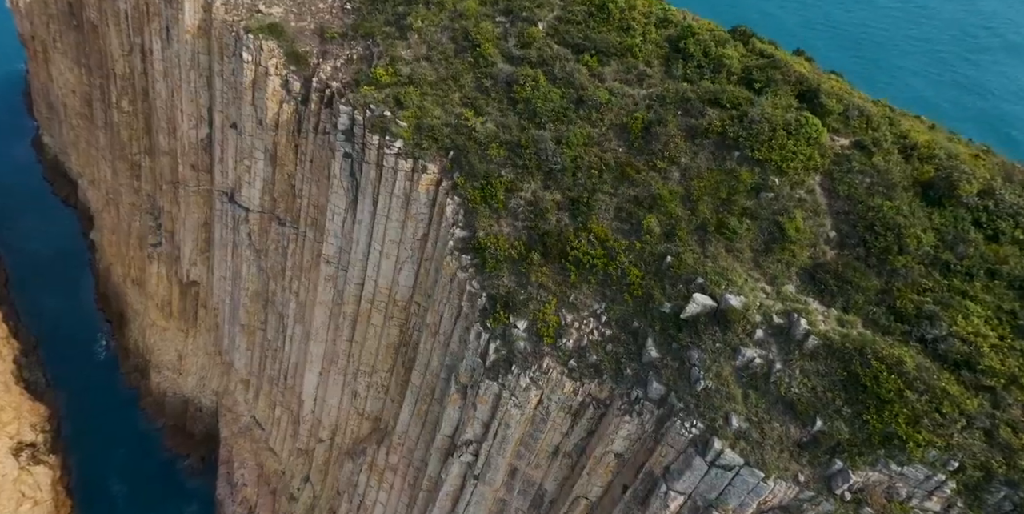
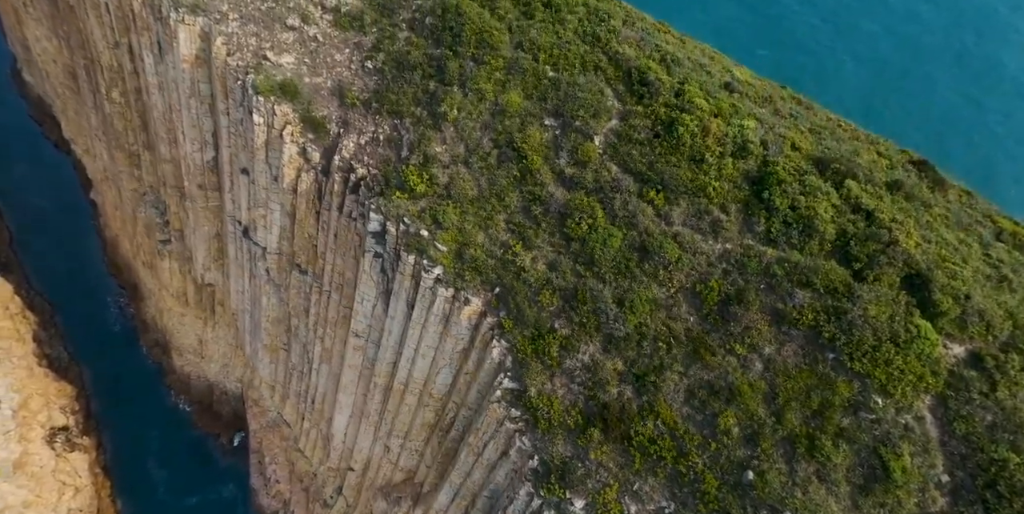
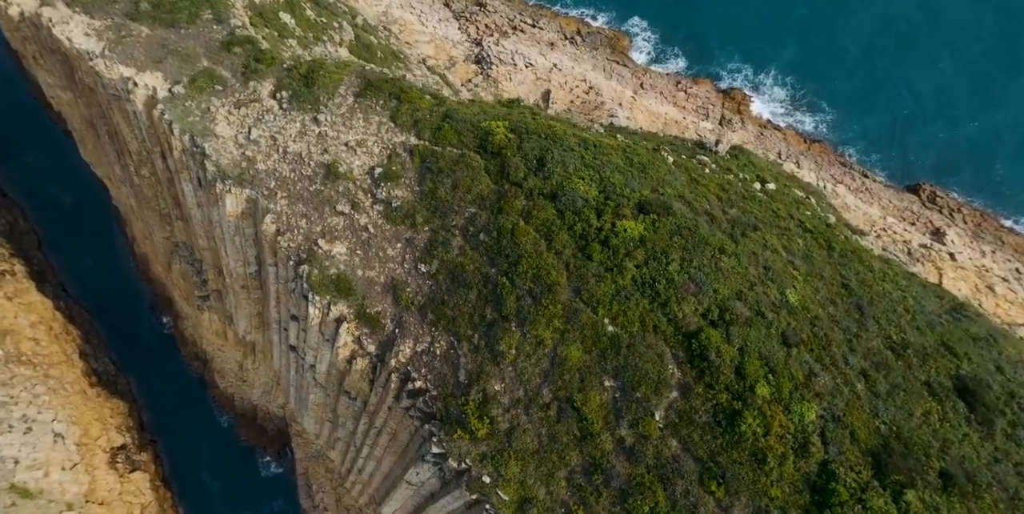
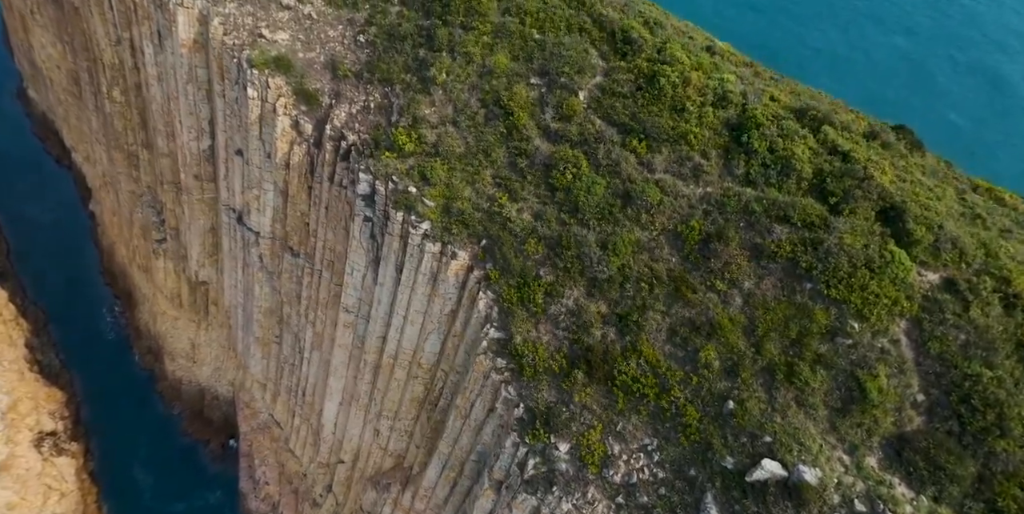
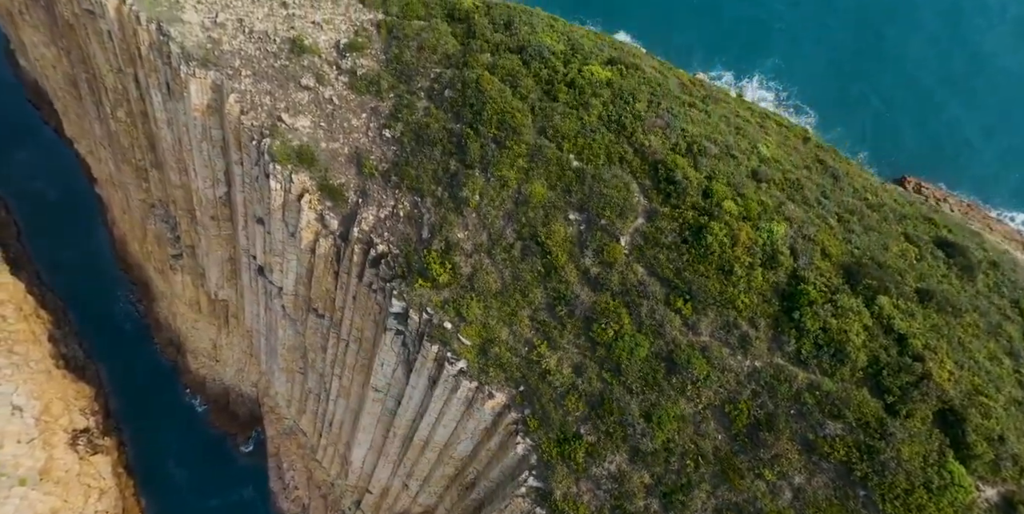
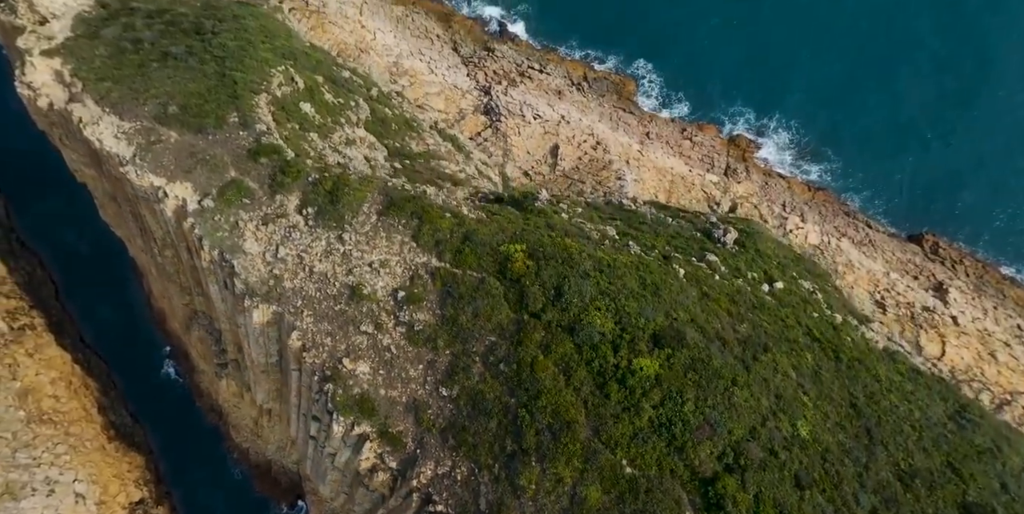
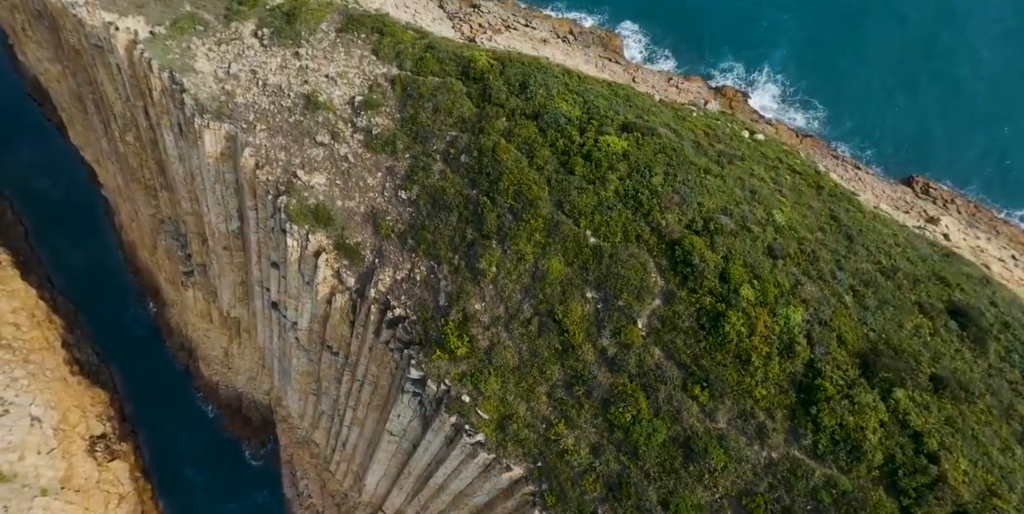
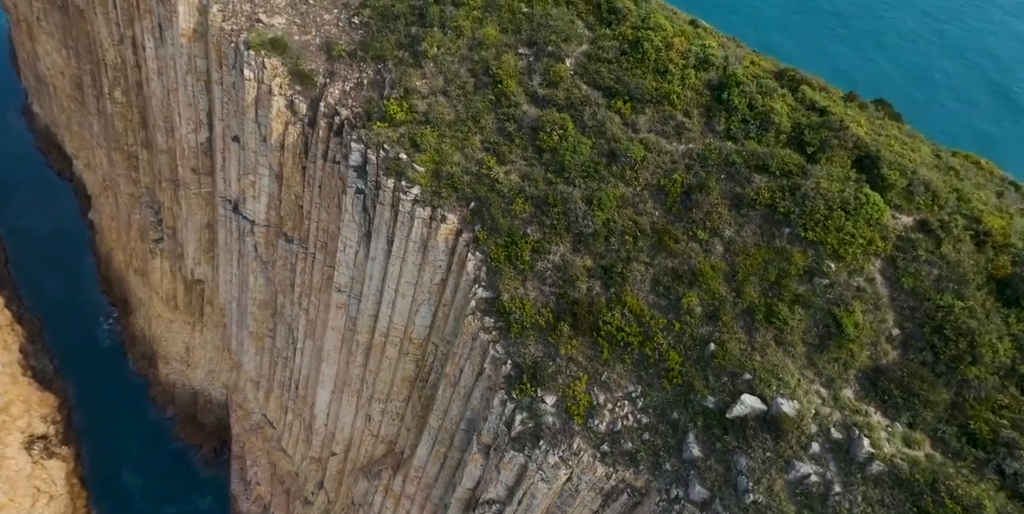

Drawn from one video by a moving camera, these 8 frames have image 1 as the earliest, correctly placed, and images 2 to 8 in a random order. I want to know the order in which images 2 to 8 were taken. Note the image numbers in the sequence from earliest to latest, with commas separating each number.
8, 4, 2, 5, 7, 3, 6
